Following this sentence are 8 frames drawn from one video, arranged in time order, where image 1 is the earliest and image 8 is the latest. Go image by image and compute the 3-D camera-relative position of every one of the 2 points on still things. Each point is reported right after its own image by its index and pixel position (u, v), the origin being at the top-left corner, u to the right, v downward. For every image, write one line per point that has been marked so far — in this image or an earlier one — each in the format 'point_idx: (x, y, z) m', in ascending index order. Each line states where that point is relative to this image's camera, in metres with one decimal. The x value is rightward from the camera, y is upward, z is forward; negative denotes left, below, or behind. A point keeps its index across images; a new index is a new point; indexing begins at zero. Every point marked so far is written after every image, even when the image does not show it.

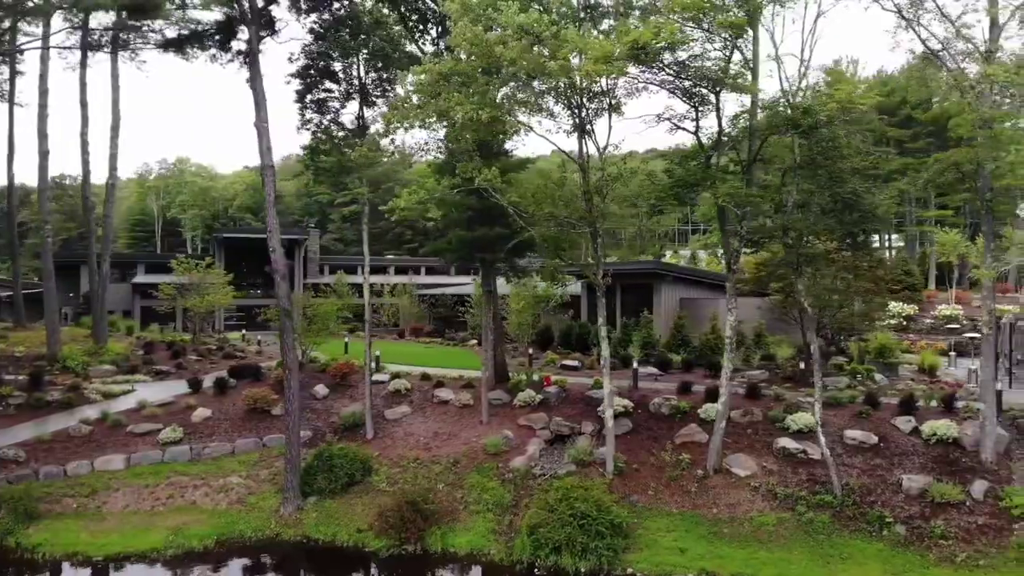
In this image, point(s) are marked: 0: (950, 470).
0: (+4.7, -2.0, +12.2) m
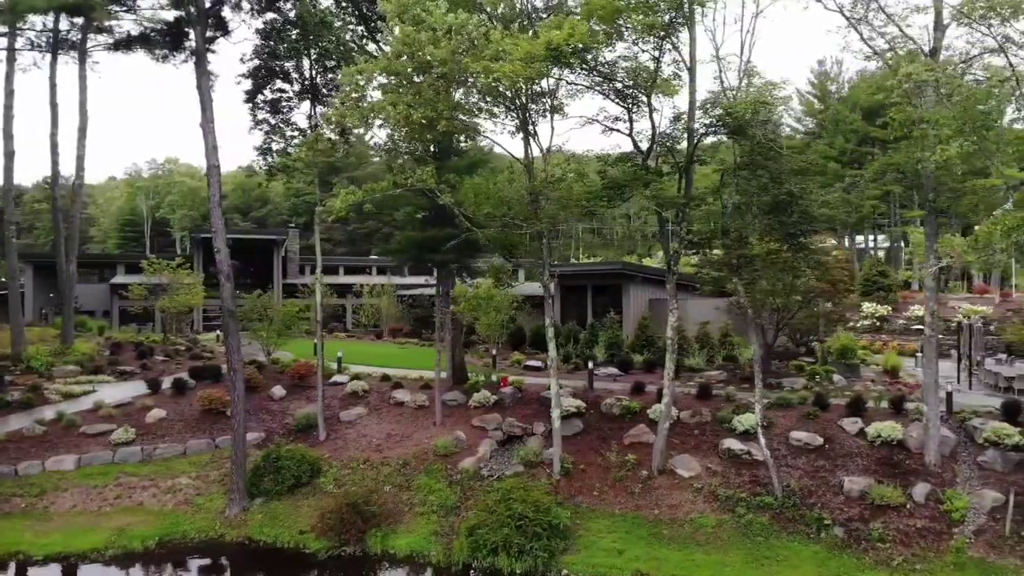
0: (+4.1, -2.0, +12.1) m
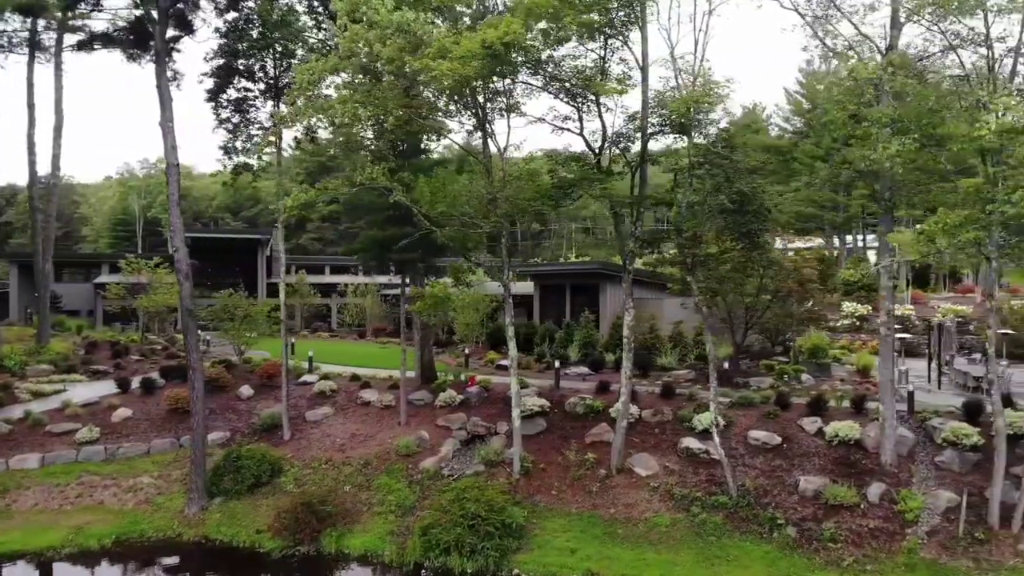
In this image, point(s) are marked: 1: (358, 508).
0: (+3.6, -2.0, +12.1) m
1: (-1.8, -2.5, +12.8) m
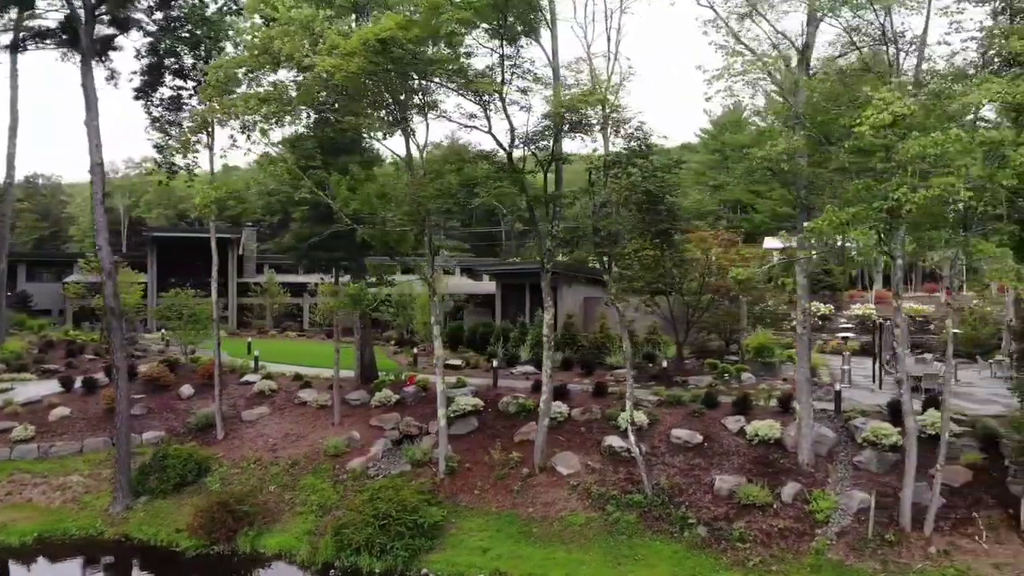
0: (+2.7, -1.9, +12.0) m
1: (-2.7, -2.5, +12.8) m
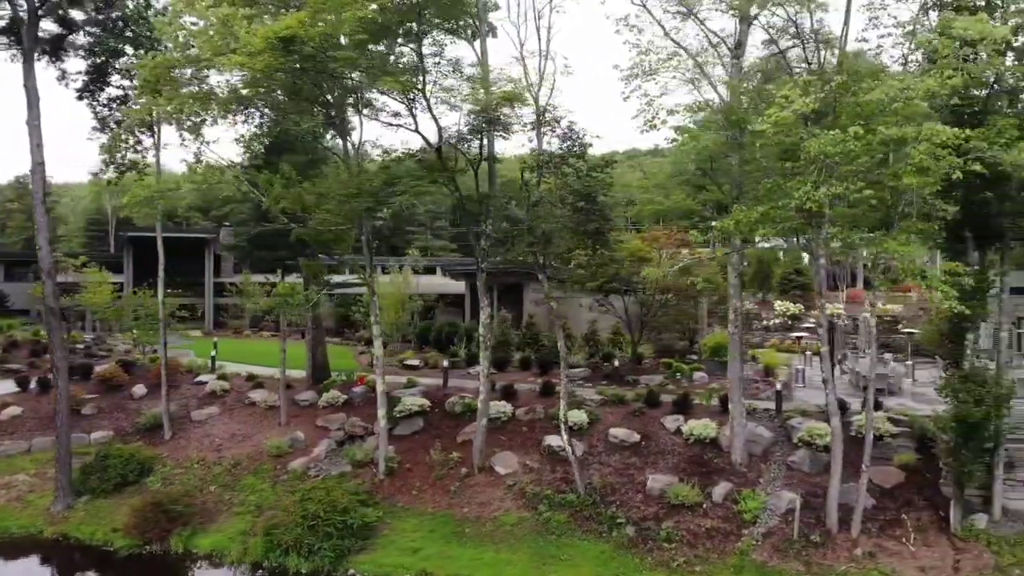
0: (+2.0, -1.9, +11.9) m
1: (-3.4, -2.5, +12.8) m
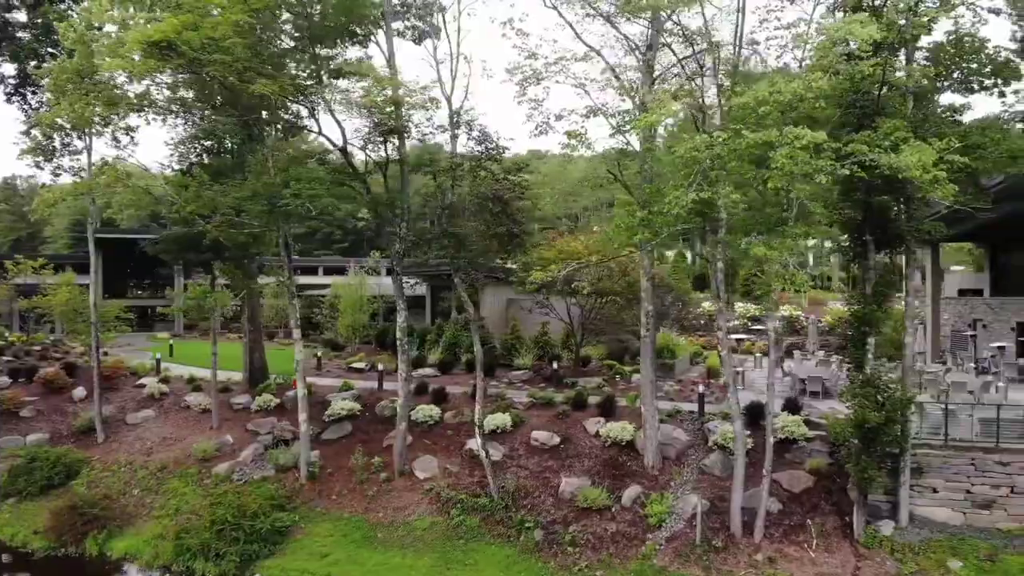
0: (+1.0, -2.0, +11.9) m
1: (-4.3, -2.5, +12.8) m
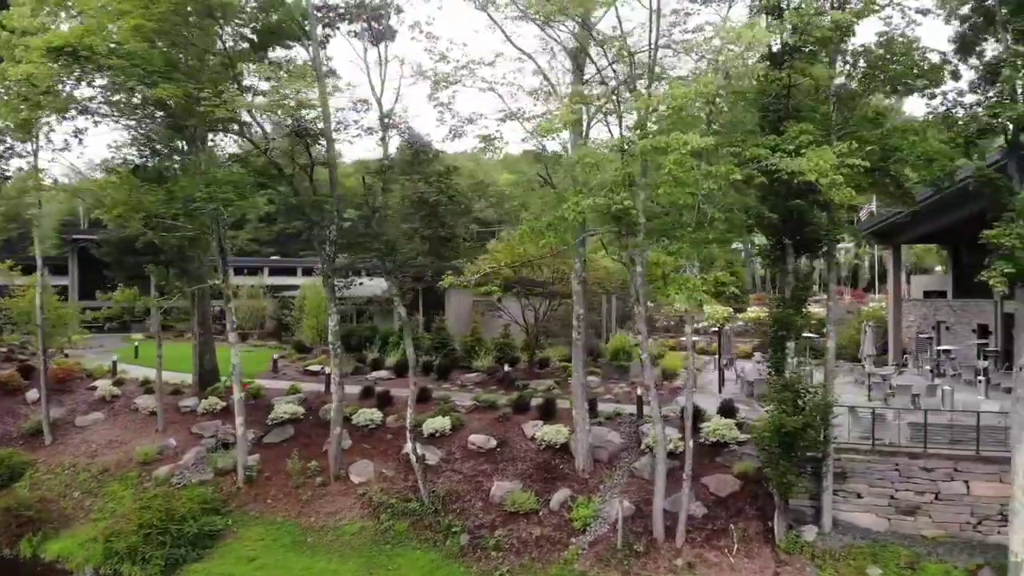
0: (+0.3, -2.0, +11.8) m
1: (-5.0, -2.6, +12.9) m
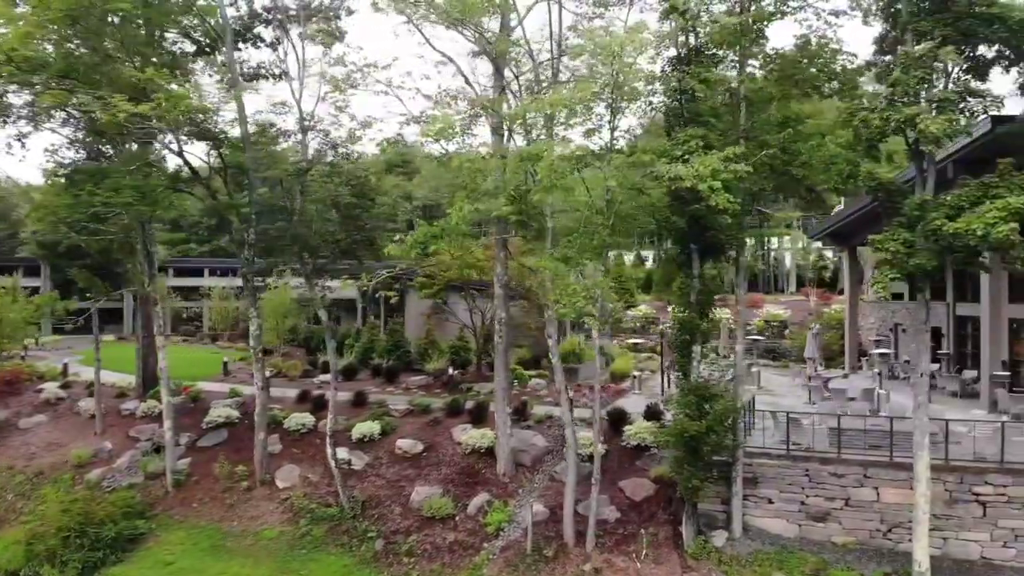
0: (-0.5, -2.0, +11.8) m
1: (-5.8, -2.6, +12.9) m
